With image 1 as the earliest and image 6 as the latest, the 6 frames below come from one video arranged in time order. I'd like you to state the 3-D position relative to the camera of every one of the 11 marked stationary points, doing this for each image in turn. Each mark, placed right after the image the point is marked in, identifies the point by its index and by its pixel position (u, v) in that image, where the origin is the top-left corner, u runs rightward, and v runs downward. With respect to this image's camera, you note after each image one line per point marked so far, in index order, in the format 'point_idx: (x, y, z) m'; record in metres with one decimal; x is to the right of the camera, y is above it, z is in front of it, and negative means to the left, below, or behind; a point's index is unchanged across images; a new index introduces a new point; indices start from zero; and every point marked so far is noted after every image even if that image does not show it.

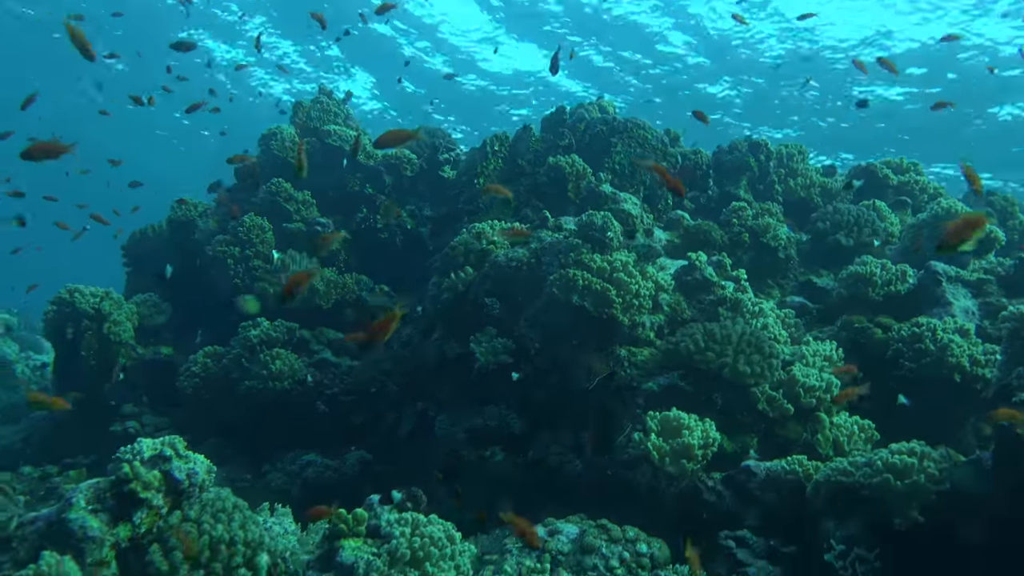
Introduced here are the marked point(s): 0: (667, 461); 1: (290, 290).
0: (+0.9, -1.1, +5.8) m
1: (-2.4, 0.0, +10.2) m
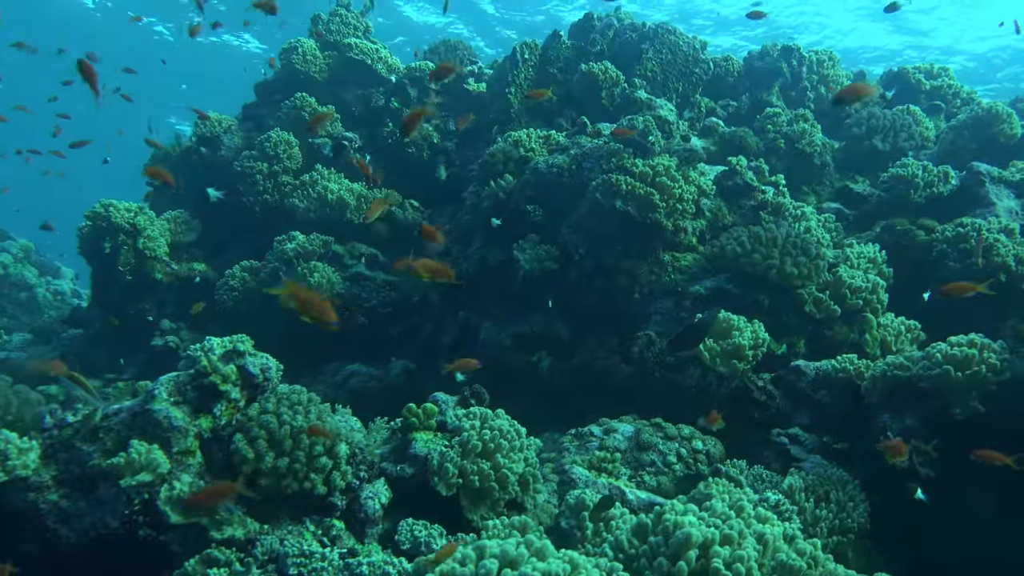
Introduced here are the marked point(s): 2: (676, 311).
0: (+1.3, -0.5, +5.8) m
1: (-2.0, +0.9, +10.2) m
2: (+1.1, -0.2, +6.4) m
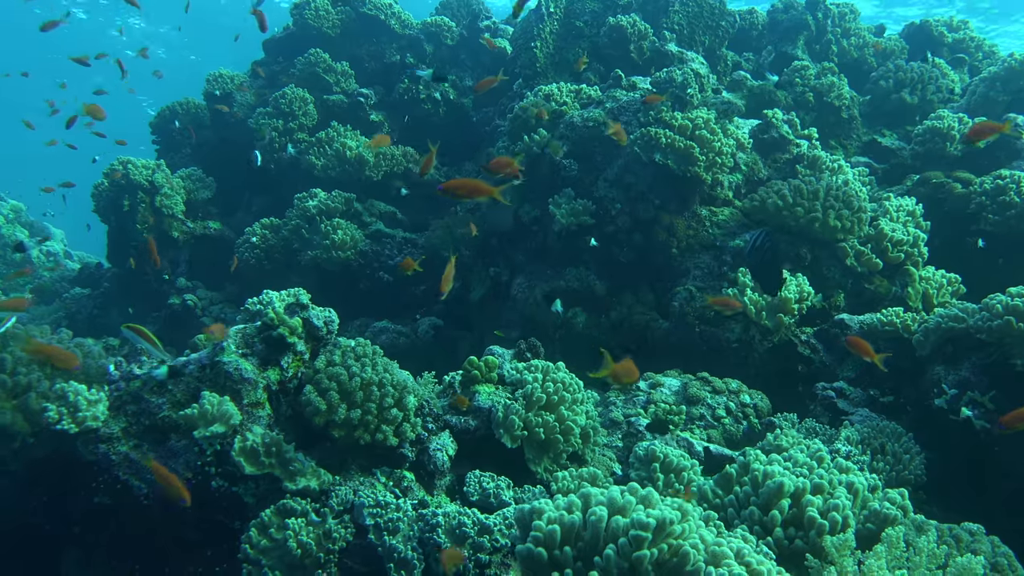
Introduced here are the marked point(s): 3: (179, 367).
0: (+1.5, -0.2, +5.8) m
1: (-1.8, +1.4, +10.1) m
2: (+1.4, +0.1, +6.4) m
3: (-1.4, -0.3, +4.1) m
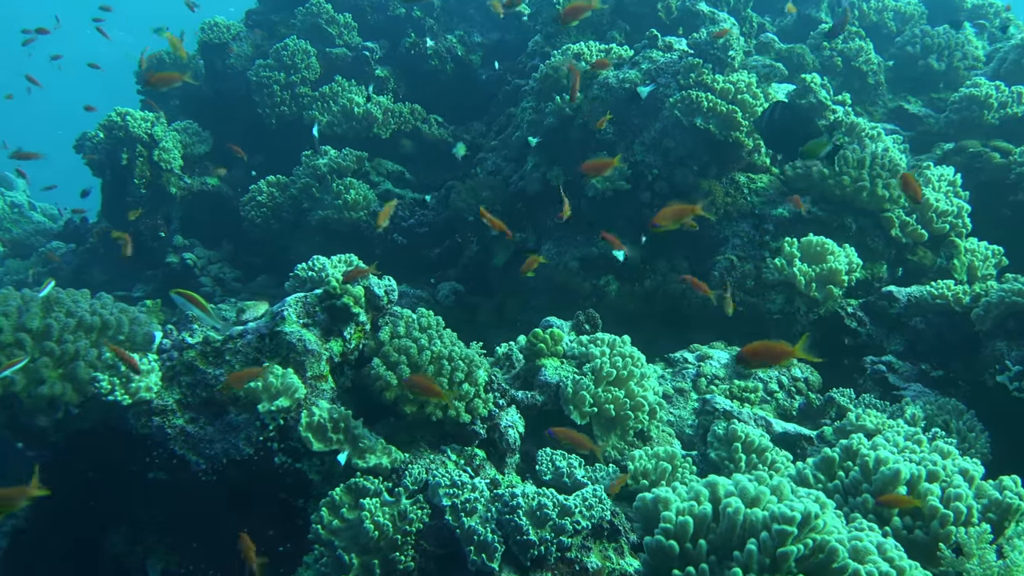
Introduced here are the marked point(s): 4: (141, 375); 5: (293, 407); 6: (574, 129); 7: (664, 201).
0: (+1.8, 0.0, +5.7) m
1: (-1.7, +1.8, +9.8) m
2: (+1.6, +0.3, +6.3) m
3: (-1.1, -0.2, +3.8) m
4: (-1.4, -0.3, +3.7) m
5: (-0.8, -0.5, +3.6) m
6: (+0.5, +1.2, +7.2) m
7: (+1.0, +0.6, +6.6) m
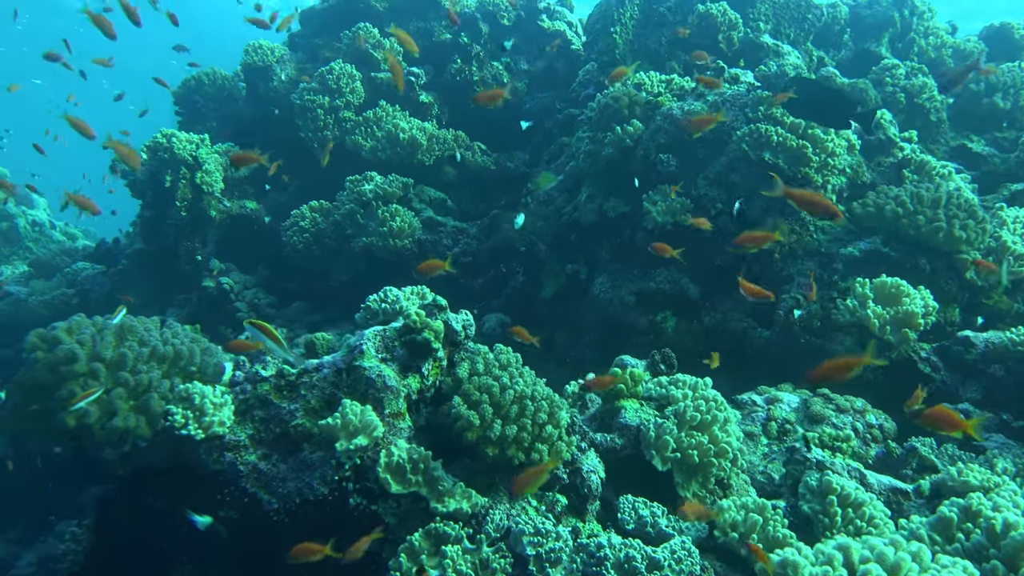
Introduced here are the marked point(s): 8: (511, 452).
0: (+2.2, -0.2, +5.5) m
1: (-1.2, +1.5, +9.7) m
2: (+2.0, +0.1, +6.1) m
3: (-0.8, -0.3, +3.7) m
4: (-1.1, -0.5, +3.5) m
5: (-0.5, -0.6, +3.4) m
6: (+0.9, +0.9, +7.1) m
7: (+1.4, +0.3, +6.4) m
8: (0.0, -0.6, +3.6) m
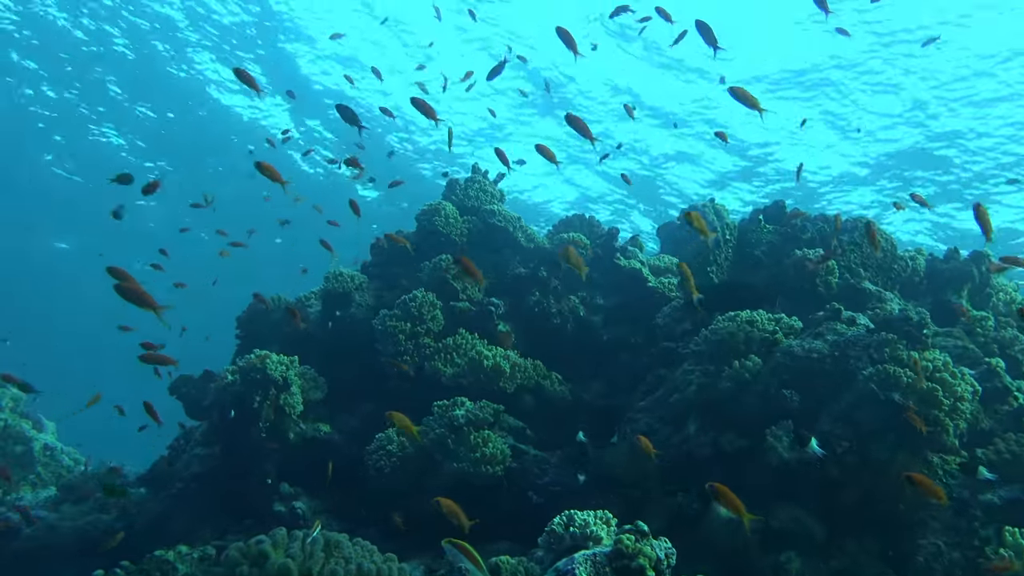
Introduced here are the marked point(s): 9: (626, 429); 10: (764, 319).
0: (+3.0, -1.6, +5.3) m
1: (-0.4, -0.8, +9.8) m
2: (+2.8, -1.4, +5.9) m
3: (0.0, -1.1, +3.5) m
4: (-0.3, -1.2, +3.4) m
5: (+0.3, -1.3, +3.2) m
6: (+1.8, -0.8, +7.1) m
7: (+2.3, -1.3, +6.4) m
8: (+0.8, -1.4, +3.3) m
9: (+1.0, -1.2, +8.1) m
10: (+2.0, -0.3, +7.7) m
